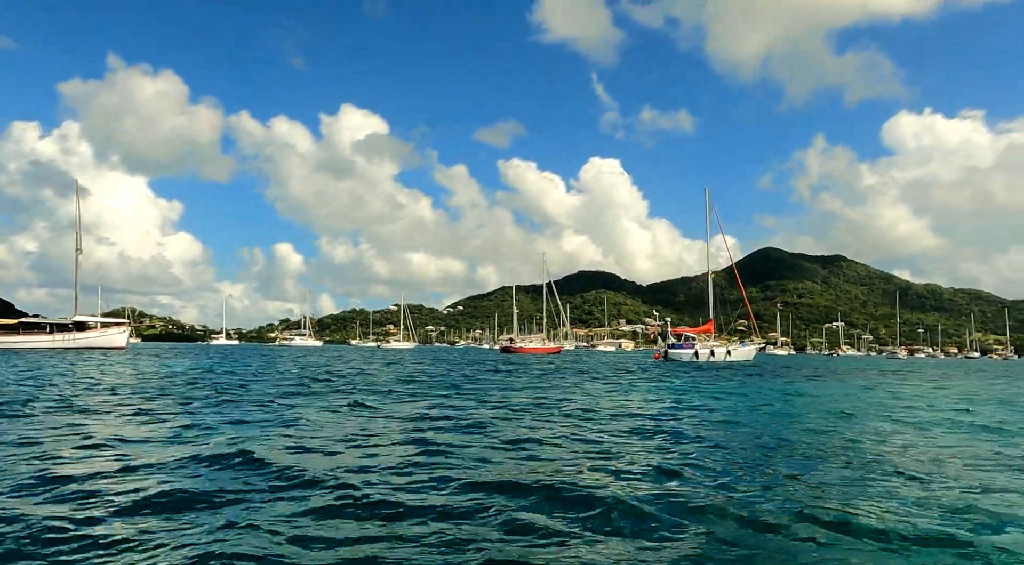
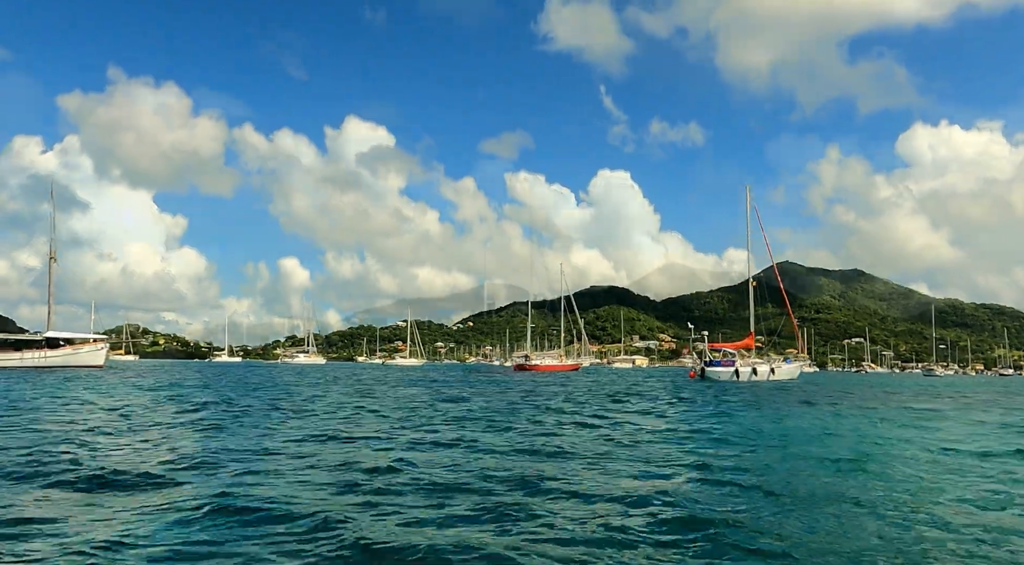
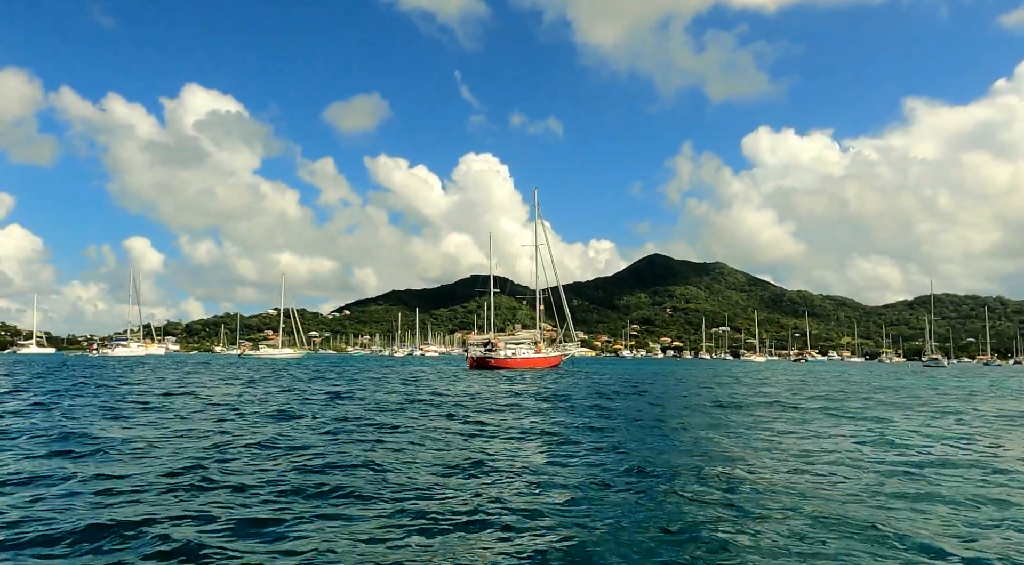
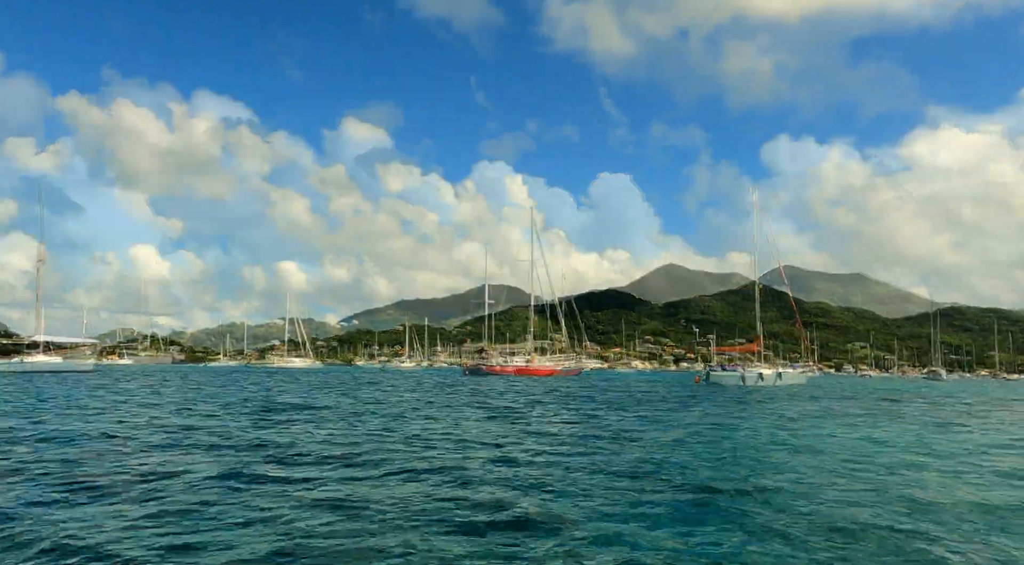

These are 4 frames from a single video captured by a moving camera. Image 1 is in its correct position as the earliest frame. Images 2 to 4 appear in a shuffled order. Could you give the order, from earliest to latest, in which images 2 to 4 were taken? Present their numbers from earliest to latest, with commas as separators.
2, 4, 3
